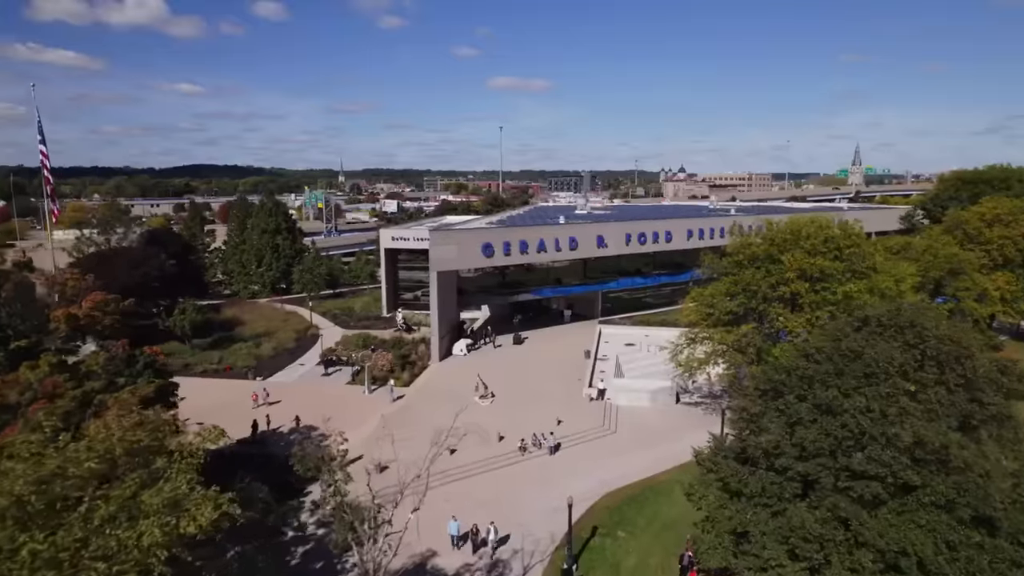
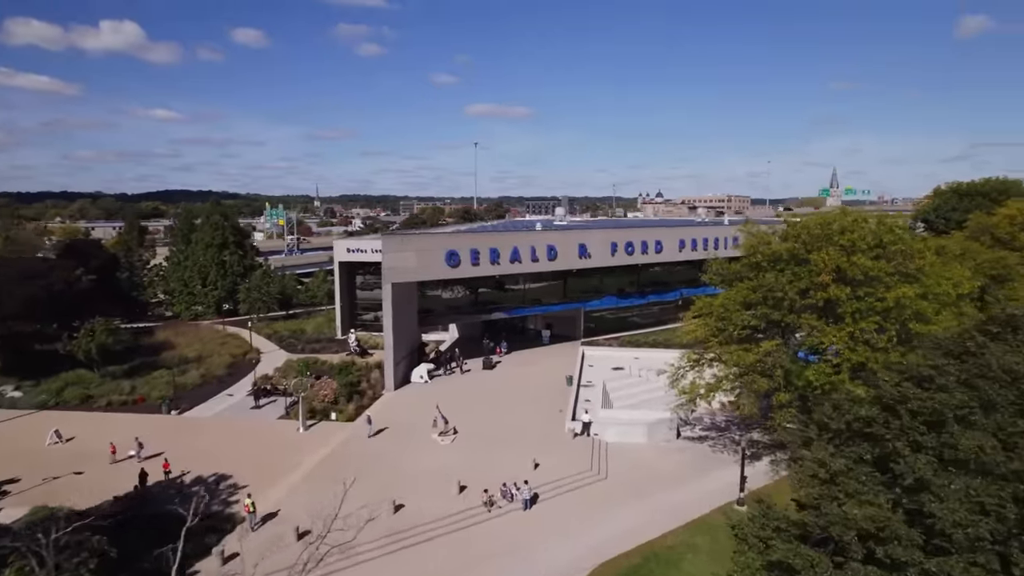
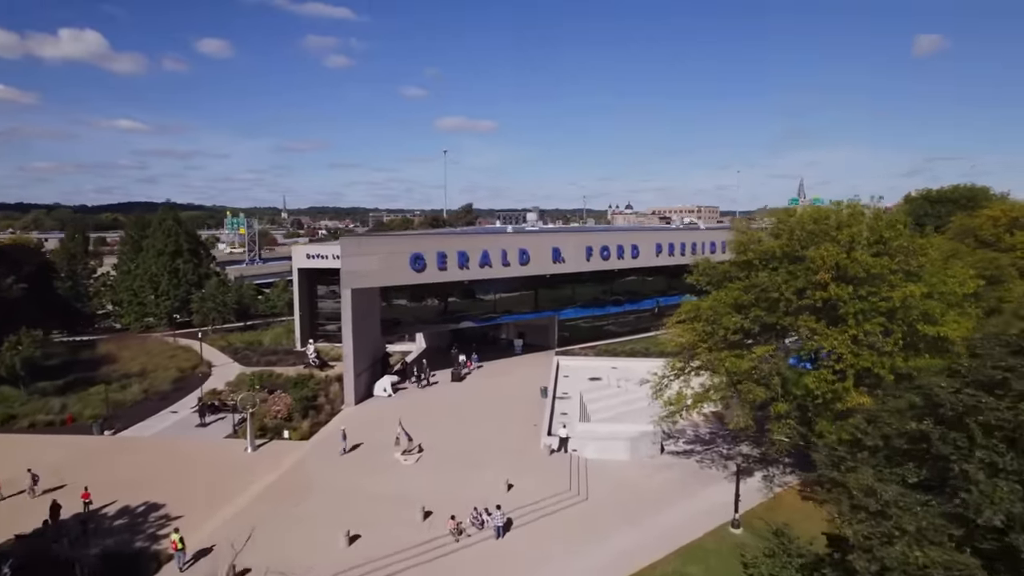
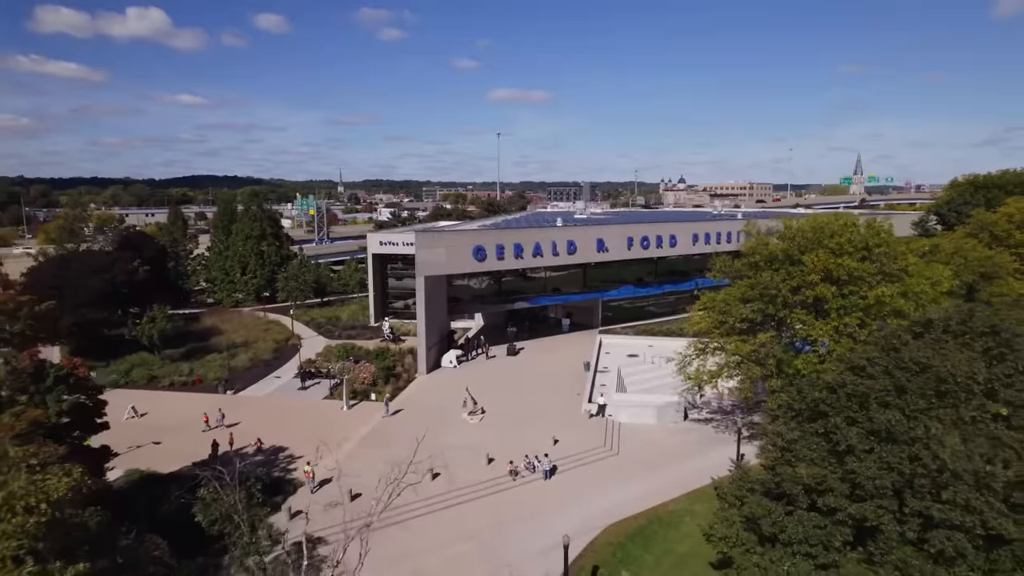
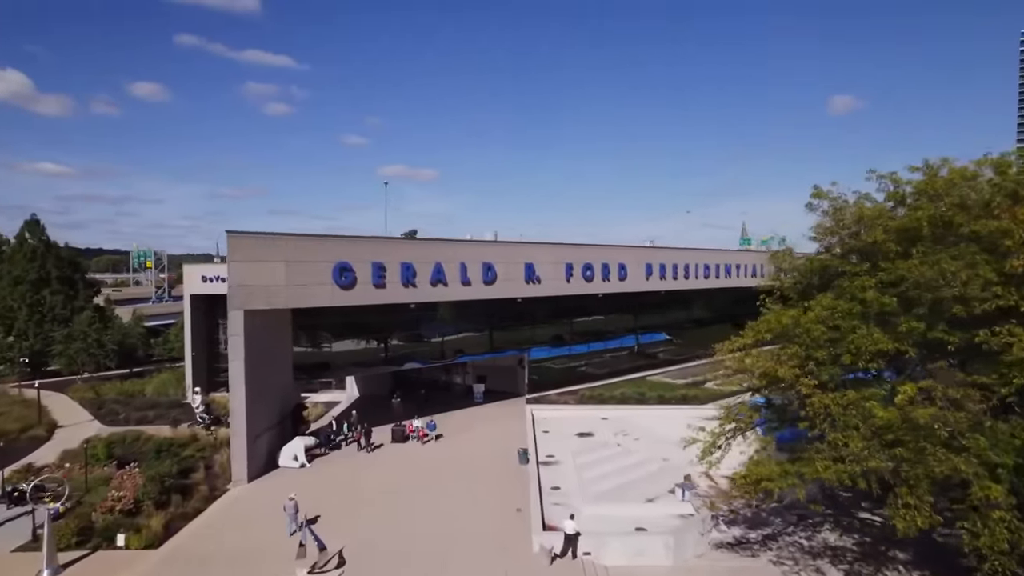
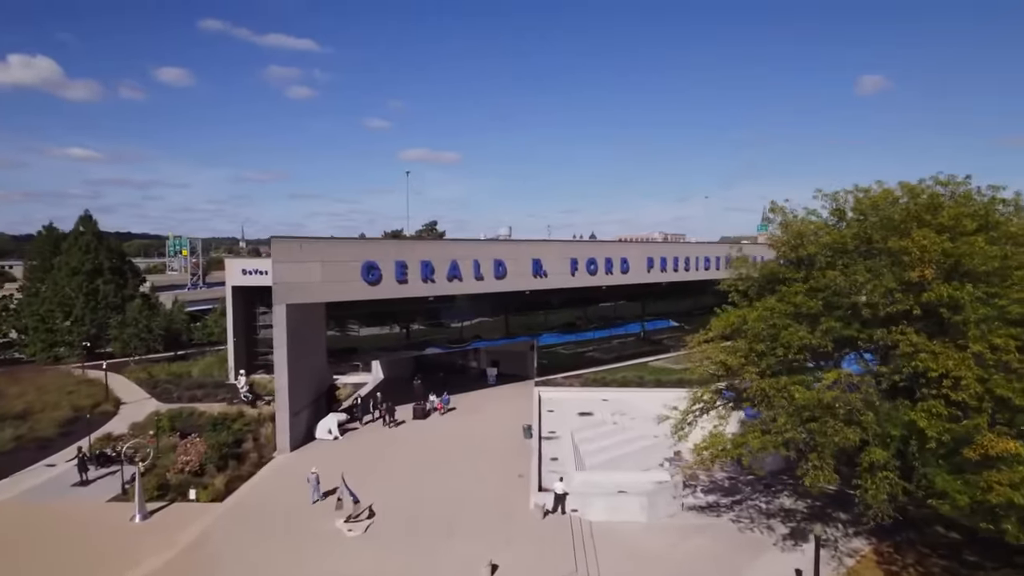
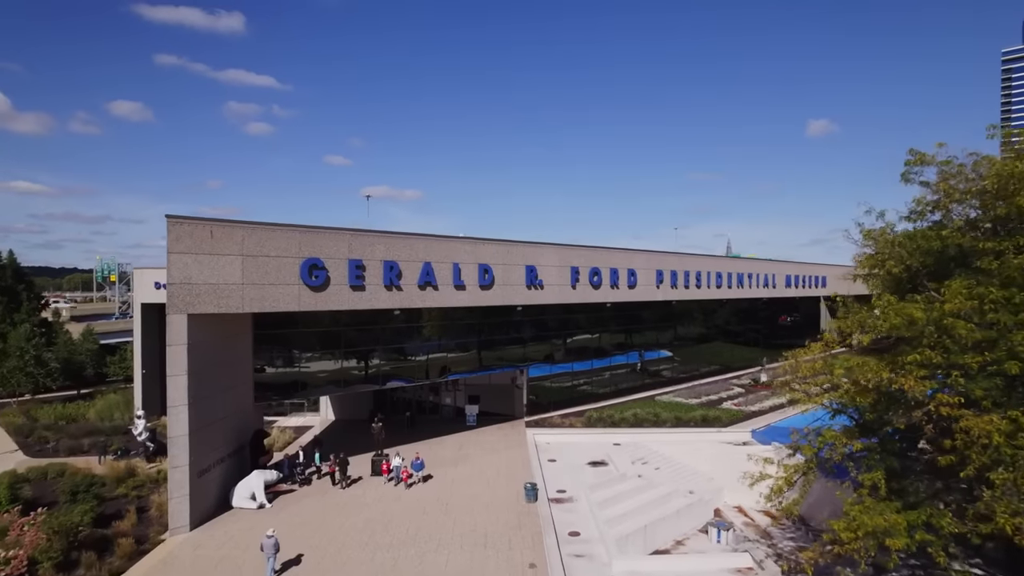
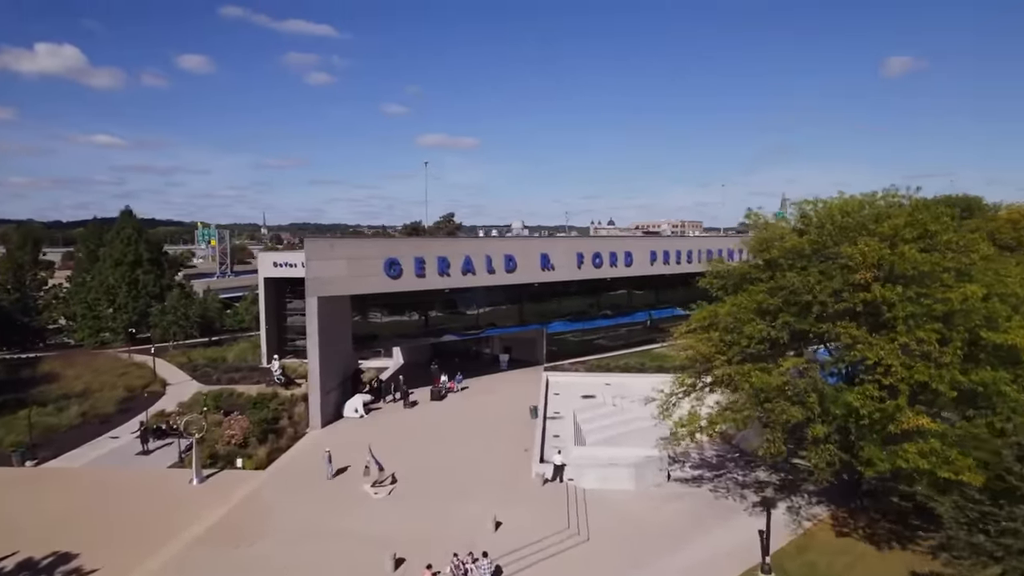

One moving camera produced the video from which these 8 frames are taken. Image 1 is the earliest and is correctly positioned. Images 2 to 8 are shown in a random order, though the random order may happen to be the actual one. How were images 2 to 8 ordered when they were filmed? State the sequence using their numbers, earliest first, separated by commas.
4, 2, 3, 8, 6, 5, 7
